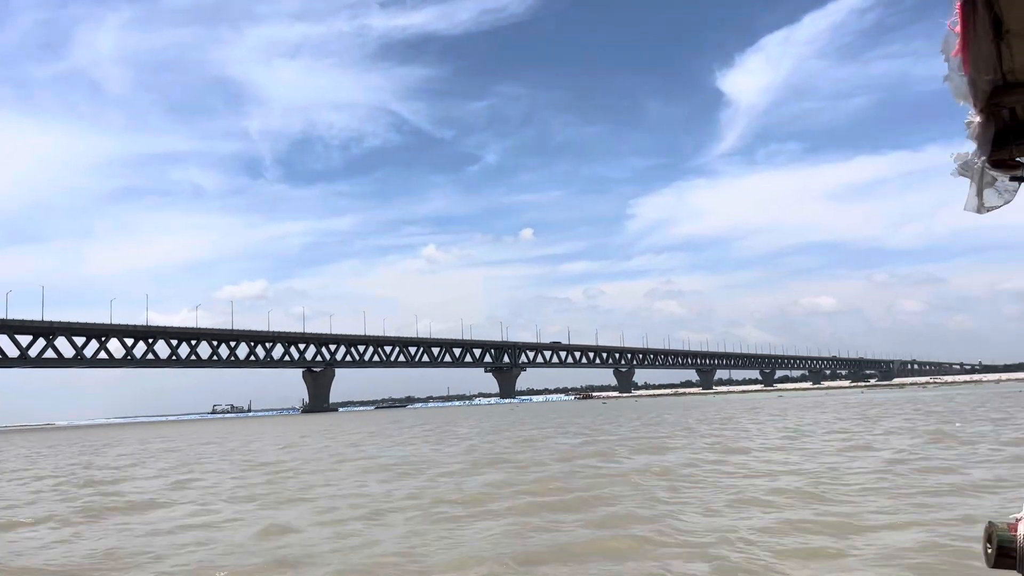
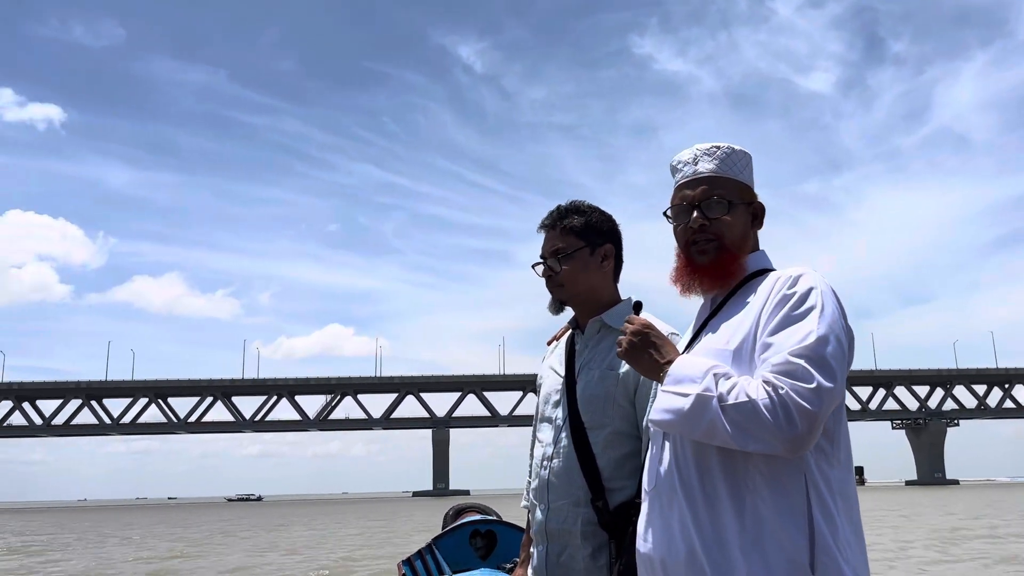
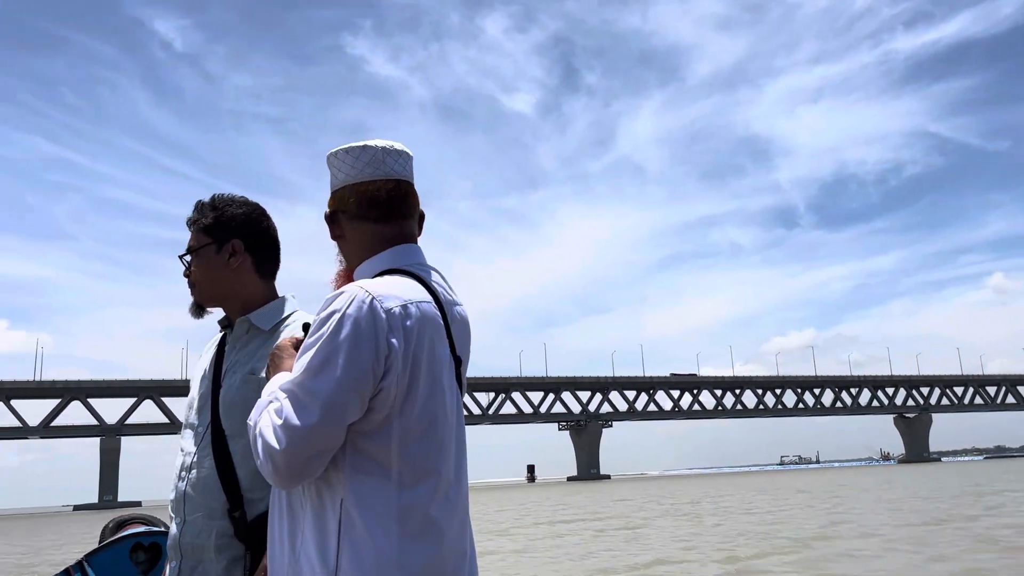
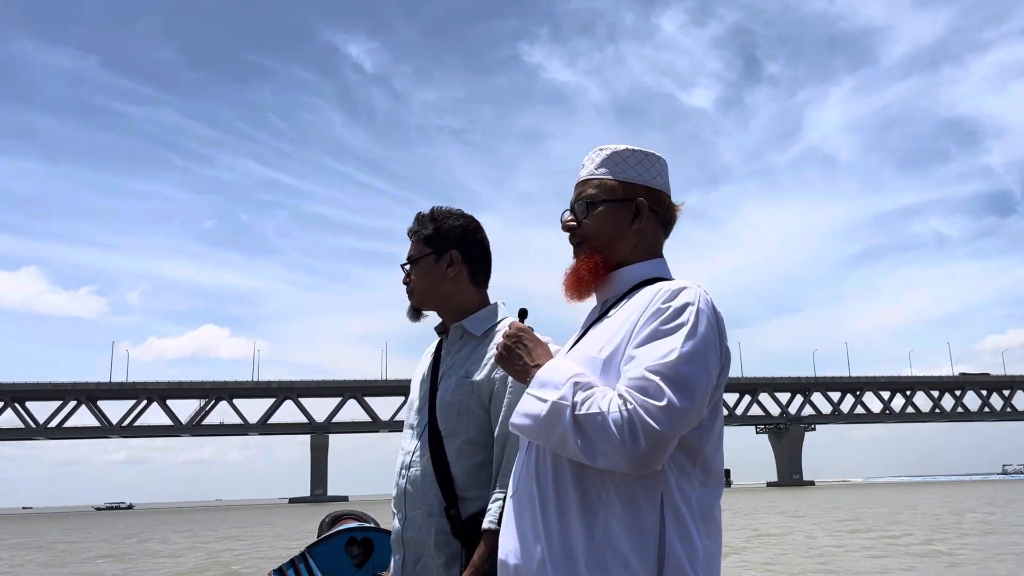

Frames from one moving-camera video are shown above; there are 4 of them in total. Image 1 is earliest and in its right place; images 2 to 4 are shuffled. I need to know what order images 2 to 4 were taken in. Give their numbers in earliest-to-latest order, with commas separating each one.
3, 4, 2
